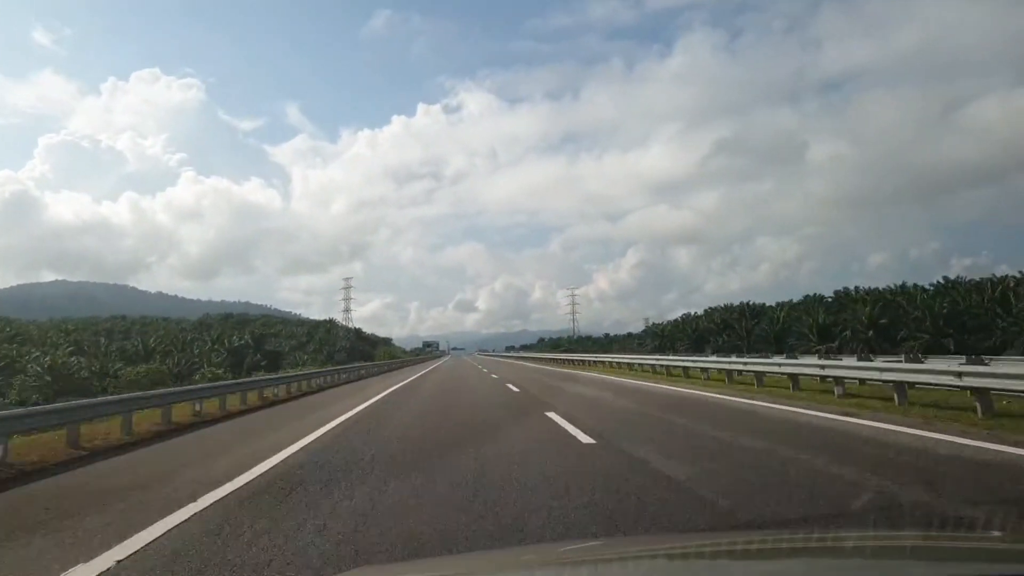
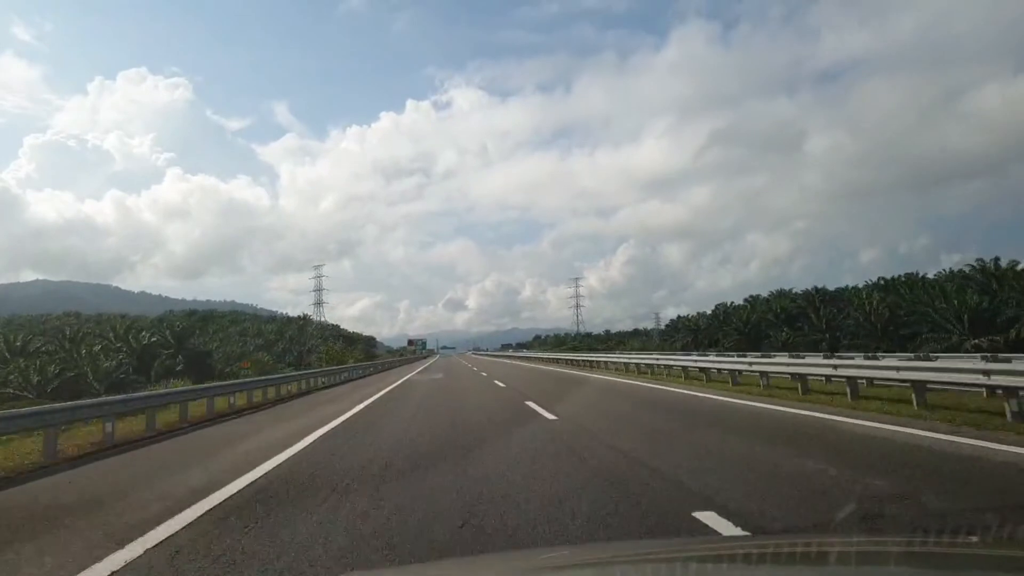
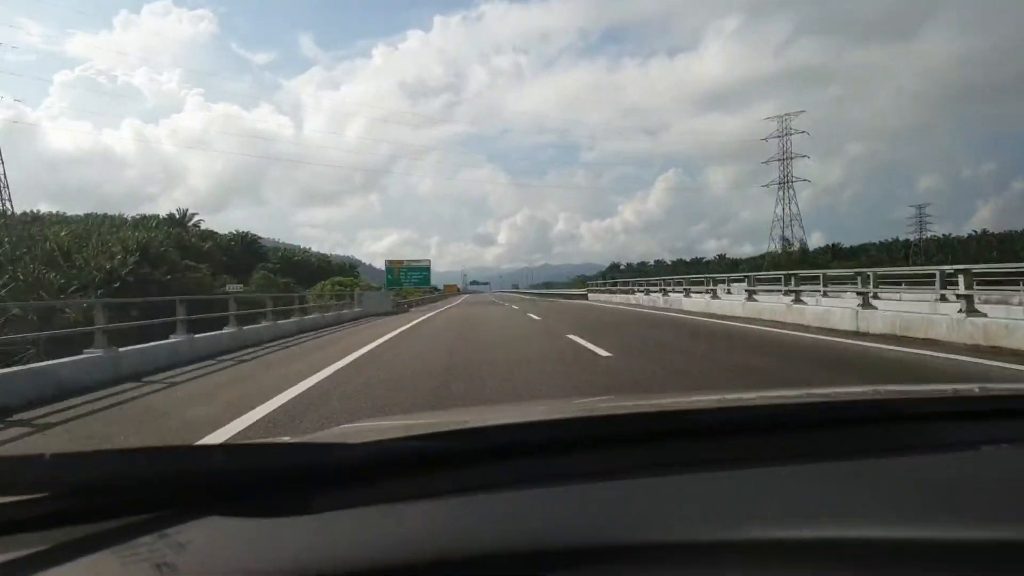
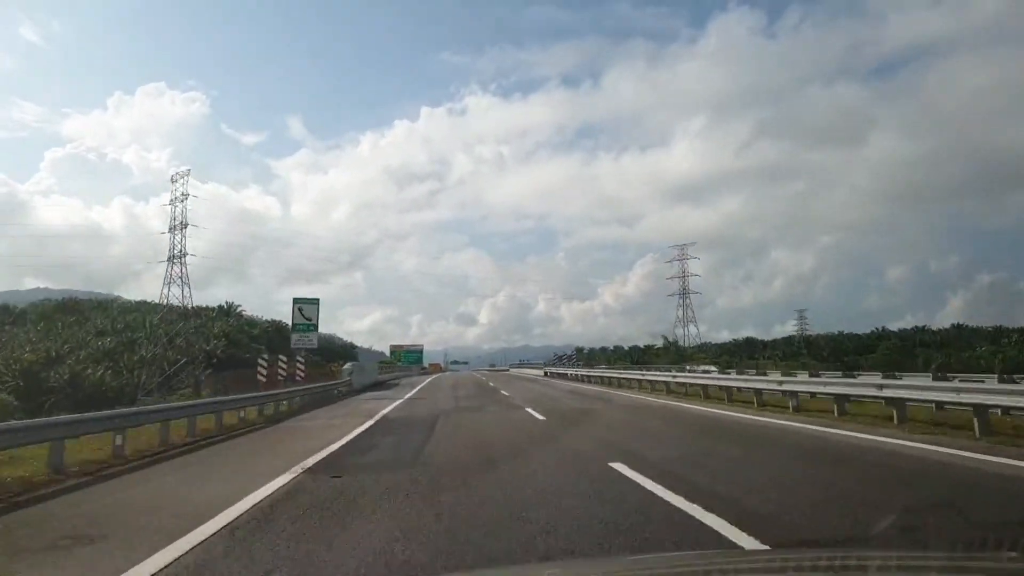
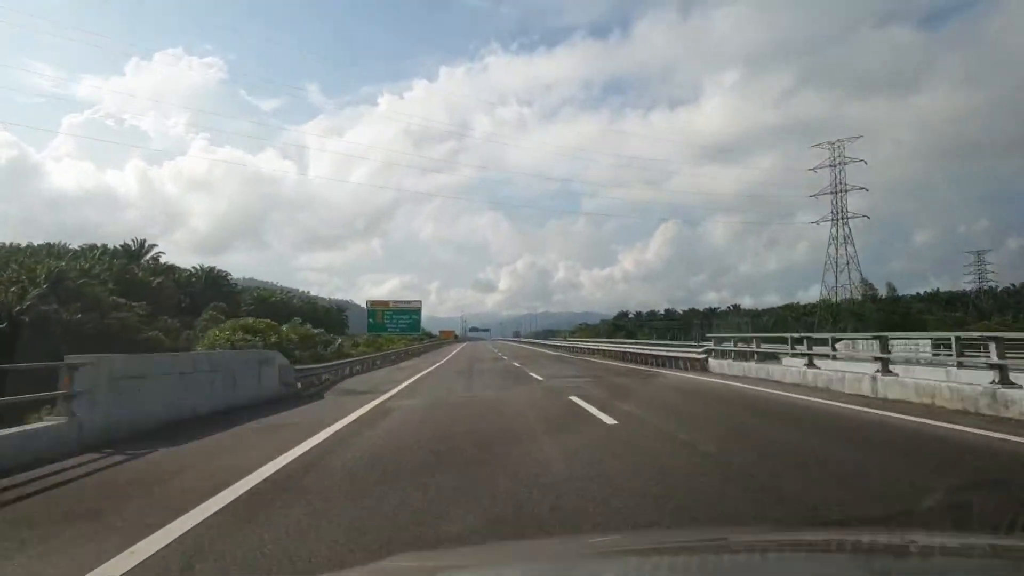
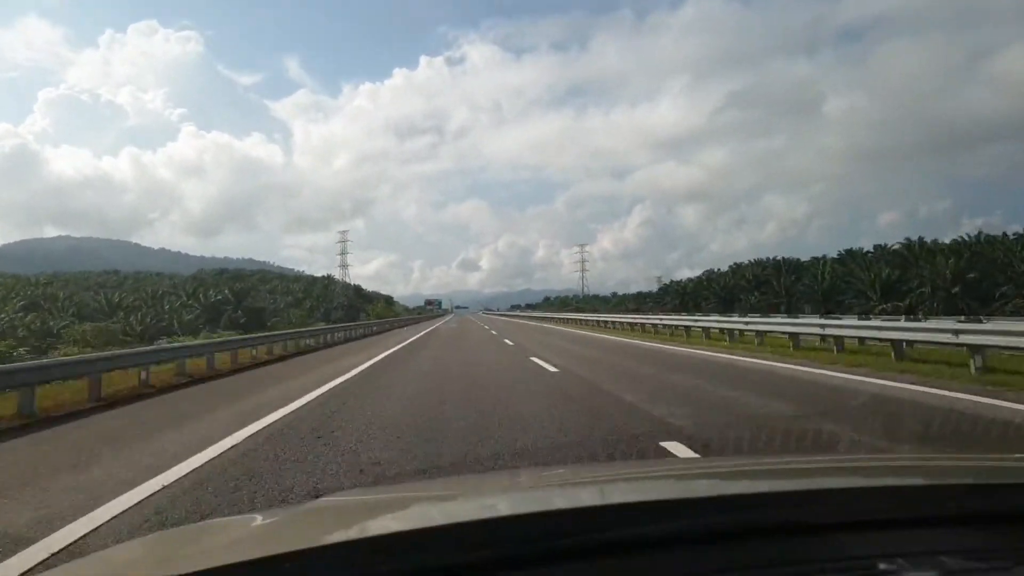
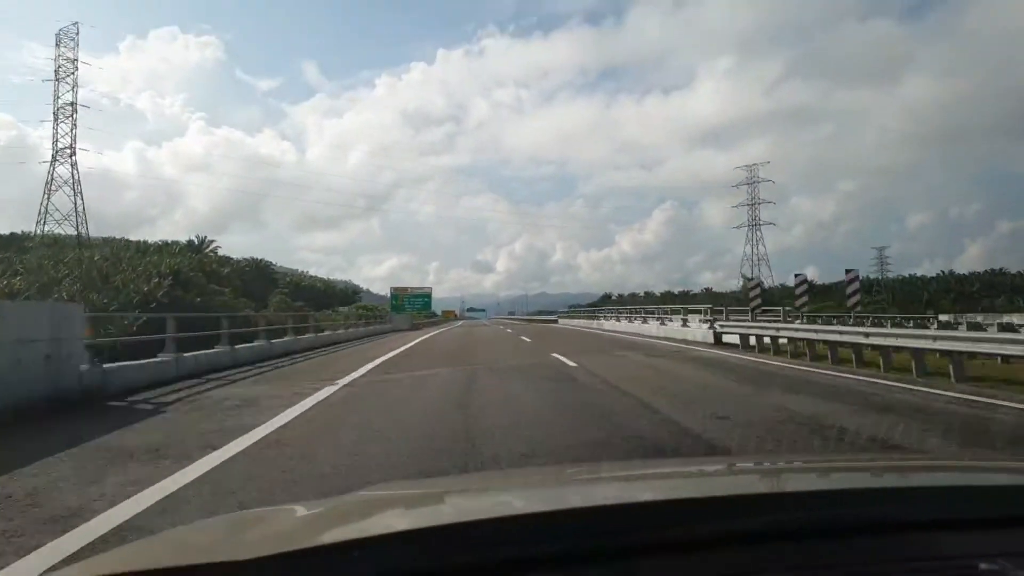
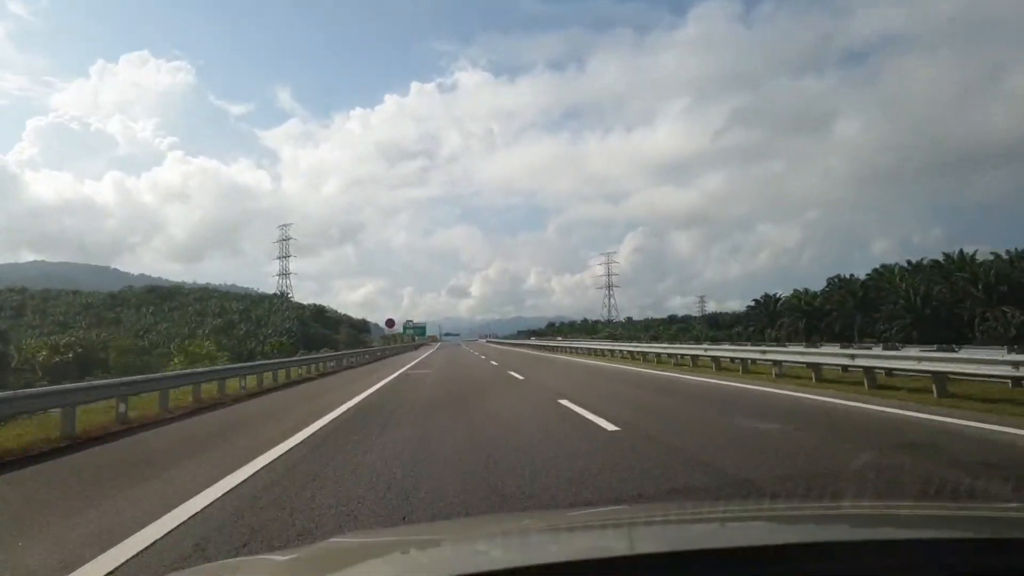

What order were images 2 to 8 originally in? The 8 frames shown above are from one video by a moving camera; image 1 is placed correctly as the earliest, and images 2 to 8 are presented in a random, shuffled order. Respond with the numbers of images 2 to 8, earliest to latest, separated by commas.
6, 2, 8, 4, 7, 3, 5
